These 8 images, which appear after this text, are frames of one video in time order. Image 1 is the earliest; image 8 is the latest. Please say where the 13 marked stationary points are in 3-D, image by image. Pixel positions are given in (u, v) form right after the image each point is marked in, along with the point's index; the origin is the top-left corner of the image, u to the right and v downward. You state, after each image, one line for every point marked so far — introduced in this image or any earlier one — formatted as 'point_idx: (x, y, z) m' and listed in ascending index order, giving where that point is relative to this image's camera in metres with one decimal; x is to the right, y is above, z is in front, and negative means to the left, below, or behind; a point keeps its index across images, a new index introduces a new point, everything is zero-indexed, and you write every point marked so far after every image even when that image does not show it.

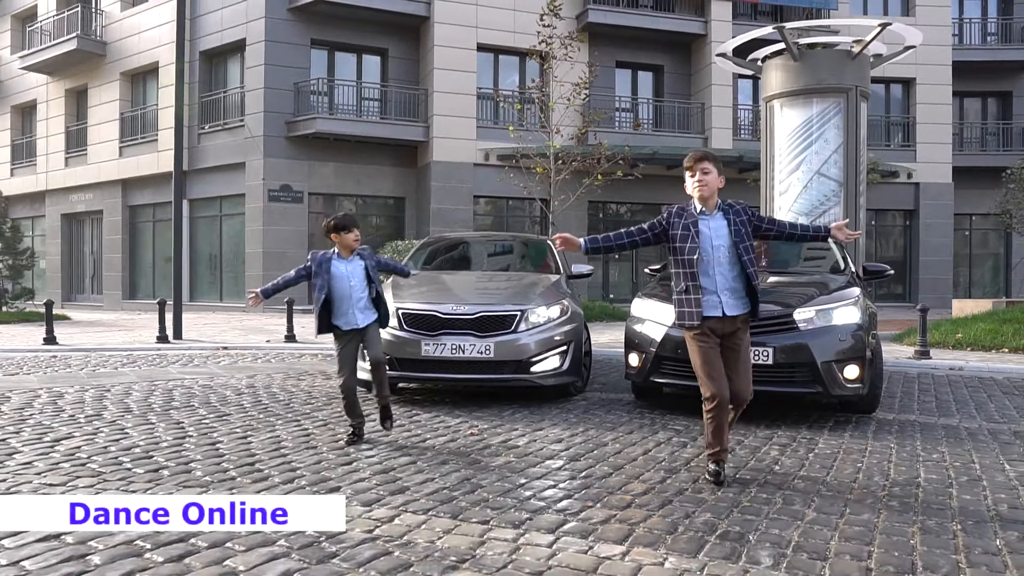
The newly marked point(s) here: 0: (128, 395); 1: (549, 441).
0: (-3.4, -1.0, +6.9) m
1: (+0.2, -1.0, +5.2) m
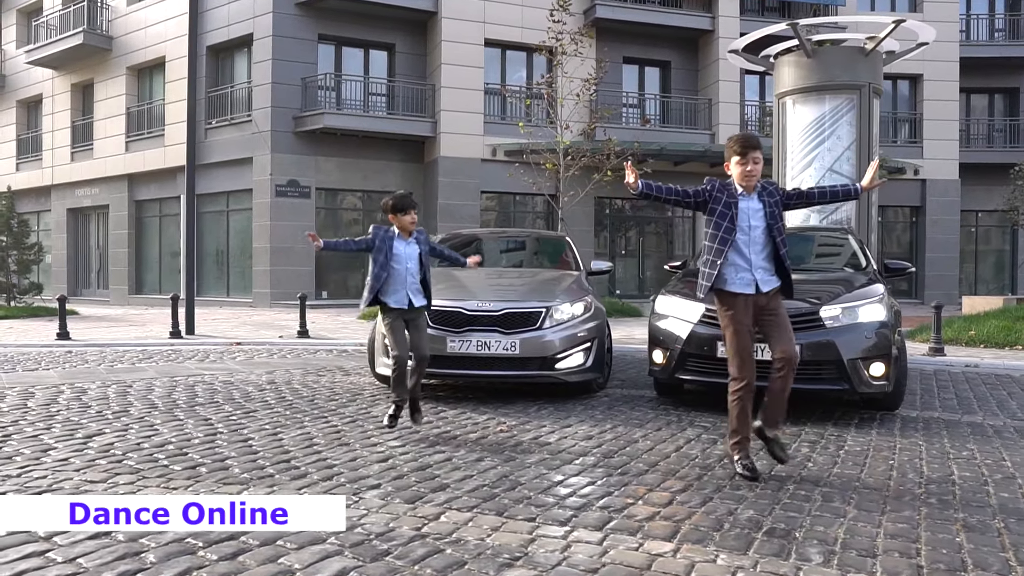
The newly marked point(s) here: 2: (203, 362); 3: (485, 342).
0: (-3.2, -0.9, +7.0) m
1: (+0.4, -1.0, +5.2) m
2: (-3.7, -0.9, +9.3) m
3: (-0.2, -0.4, +6.4) m
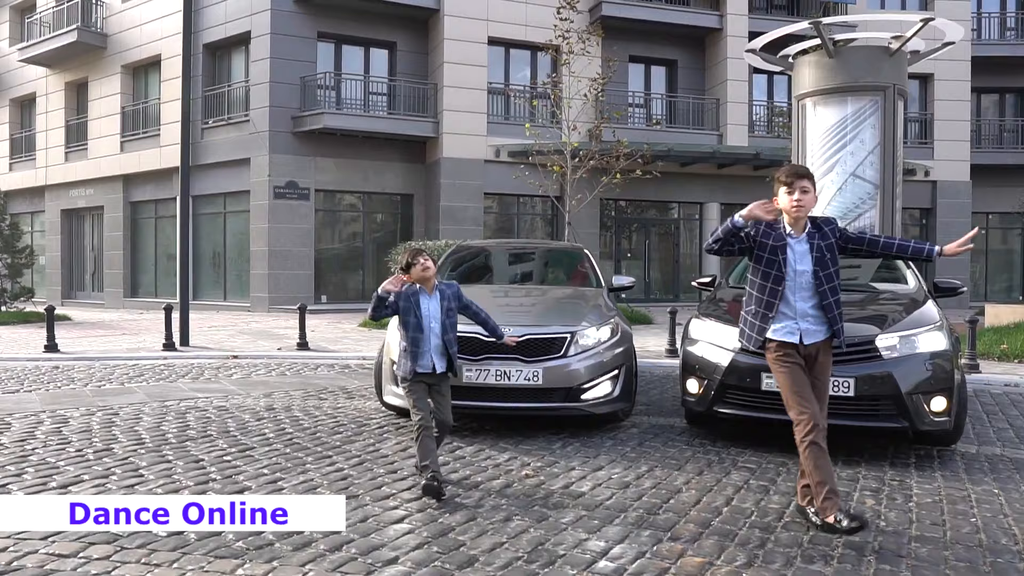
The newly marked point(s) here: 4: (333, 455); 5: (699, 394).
0: (-3.1, -1.1, +6.4) m
1: (+0.6, -1.2, +4.6) m
2: (-3.5, -1.1, +8.7) m
3: (-0.1, -0.6, +5.8) m
4: (-1.2, -1.1, +5.3) m
5: (+1.4, -0.8, +5.9) m
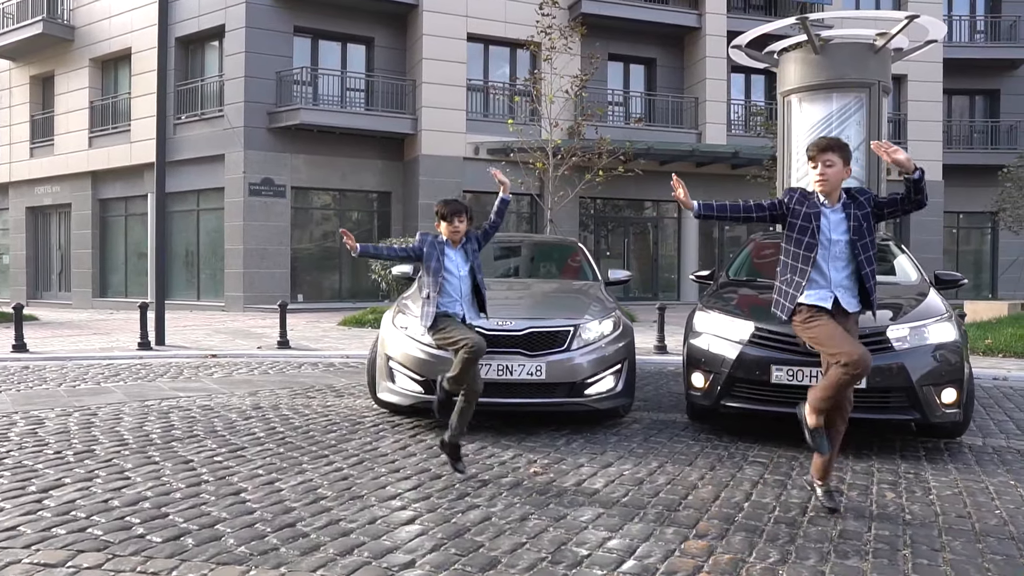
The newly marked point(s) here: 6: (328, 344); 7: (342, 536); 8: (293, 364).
0: (-3.1, -1.0, +6.1) m
1: (+0.7, -1.1, +4.4) m
2: (-3.6, -1.0, +8.4) m
3: (0.0, -0.6, +5.6) m
4: (-1.2, -1.1, +5.0) m
5: (+1.4, -0.7, +5.8) m
6: (-3.0, -0.9, +12.6) m
7: (-0.8, -1.1, +3.5) m
8: (-2.9, -1.0, +10.2) m
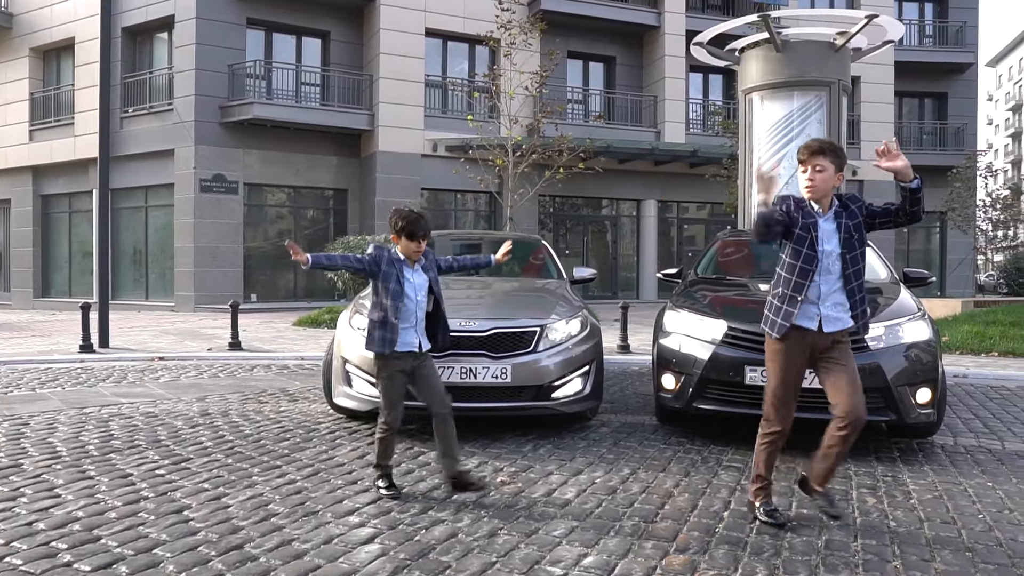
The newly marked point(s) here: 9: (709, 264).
0: (-3.3, -1.0, +5.7) m
1: (+0.5, -1.1, +4.2) m
2: (-4.0, -1.0, +8.0) m
3: (-0.3, -0.6, +5.3) m
4: (-1.4, -1.1, +4.7) m
5: (+1.2, -0.7, +5.6) m
6: (-3.6, -0.9, +12.1) m
7: (-0.9, -1.1, +3.2) m
8: (-3.3, -1.0, +9.8) m
9: (+1.8, +0.2, +7.0) m
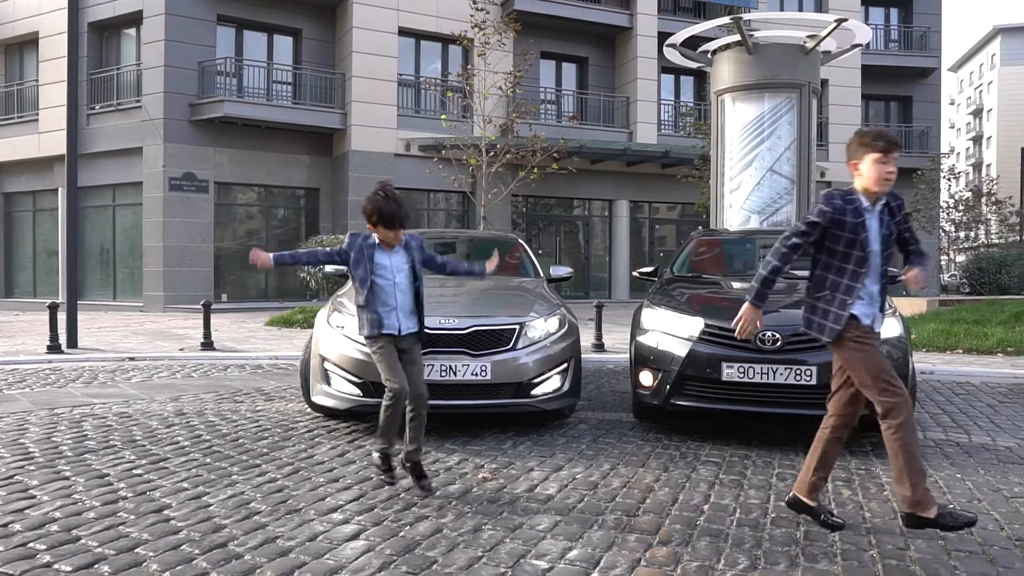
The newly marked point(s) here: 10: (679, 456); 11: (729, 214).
0: (-3.5, -1.0, +5.6) m
1: (+0.4, -1.1, +4.3) m
2: (-4.2, -1.0, +7.8) m
3: (-0.4, -0.5, +5.4) m
4: (-1.5, -1.0, +4.7) m
5: (+1.0, -0.7, +5.7) m
6: (-4.0, -0.9, +12.0) m
7: (-0.9, -1.1, +3.2) m
8: (-3.6, -1.0, +9.6) m
9: (+1.6, +0.2, +7.1) m
10: (+1.1, -1.1, +5.0) m
11: (+3.8, +1.3, +13.6) m
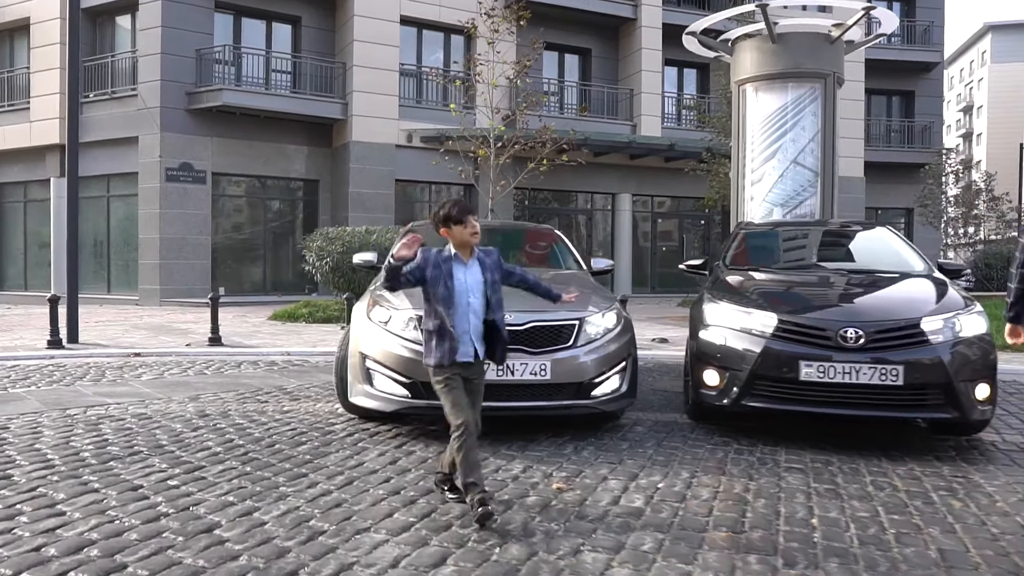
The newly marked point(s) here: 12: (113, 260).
0: (-3.1, -1.0, +5.1) m
1: (+0.8, -1.0, +3.9) m
2: (-3.9, -0.9, +7.4) m
3: (0.0, -0.5, +4.9) m
4: (-1.1, -1.0, +4.2) m
5: (+1.4, -0.7, +5.3) m
6: (-3.7, -0.8, +11.6) m
7: (-0.5, -1.0, +2.7) m
8: (-3.3, -0.9, +9.2) m
9: (+1.9, +0.3, +6.7) m
10: (+1.5, -1.0, +4.7) m
11: (+4.0, +1.4, +13.2) m
12: (-9.8, +0.7, +19.3) m
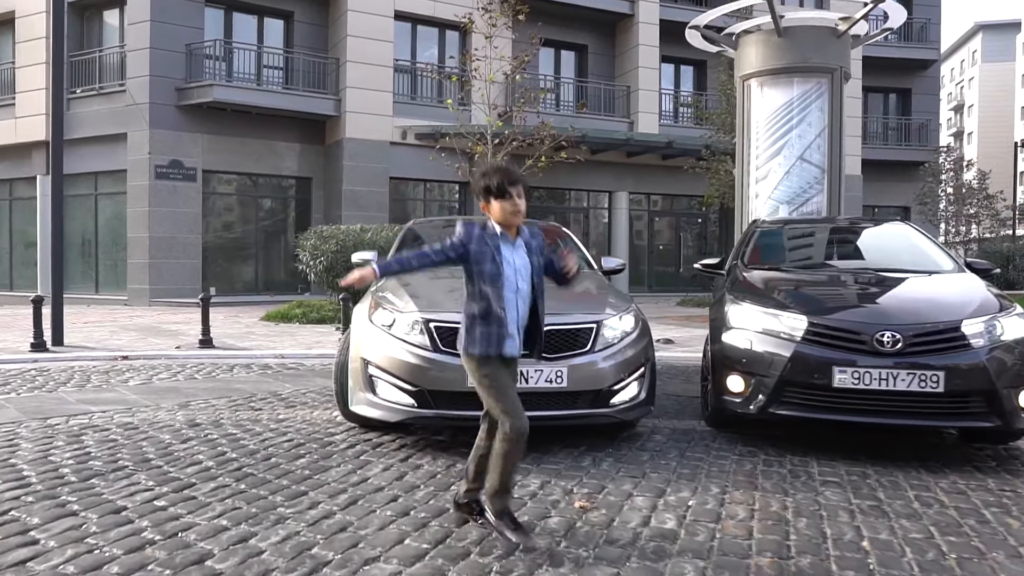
0: (-3.0, -1.0, +4.7) m
1: (+0.9, -1.1, +3.5) m
2: (-3.8, -0.9, +7.0) m
3: (0.0, -0.5, +4.6) m
4: (-1.0, -1.0, +3.9) m
5: (+1.5, -0.7, +4.9) m
6: (-3.7, -0.8, +11.2) m
7: (-0.4, -1.1, +2.4) m
8: (-3.3, -0.9, +8.8) m
9: (+2.0, +0.3, +6.4) m
10: (+1.5, -1.0, +4.3) m
11: (+4.0, +1.4, +12.9) m
12: (-9.9, +0.7, +18.9) m
